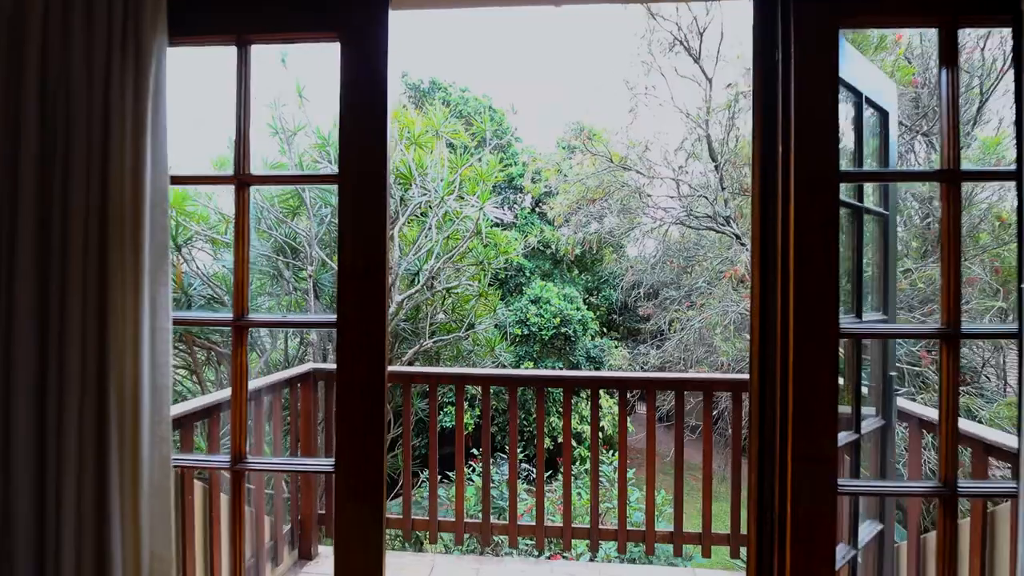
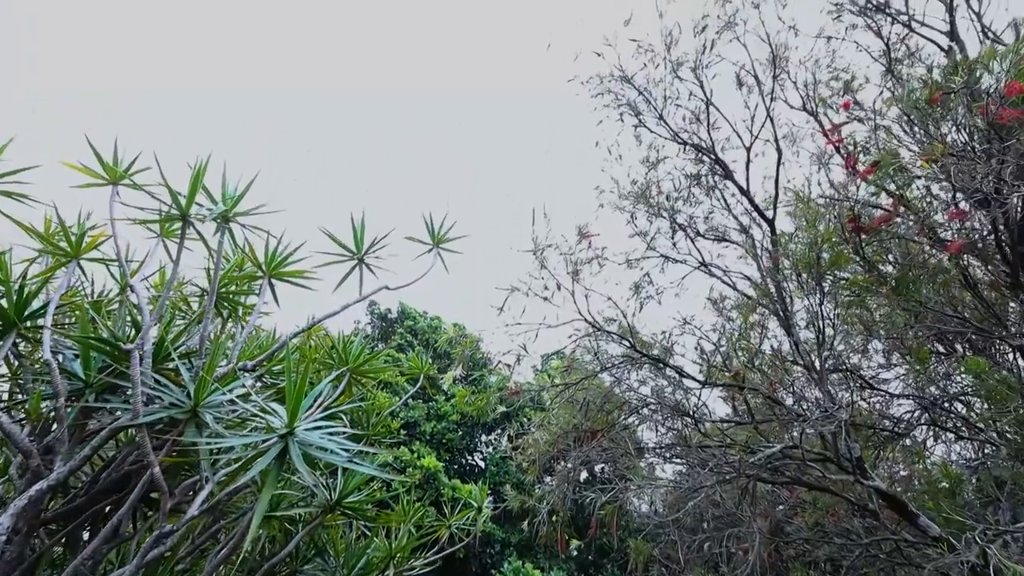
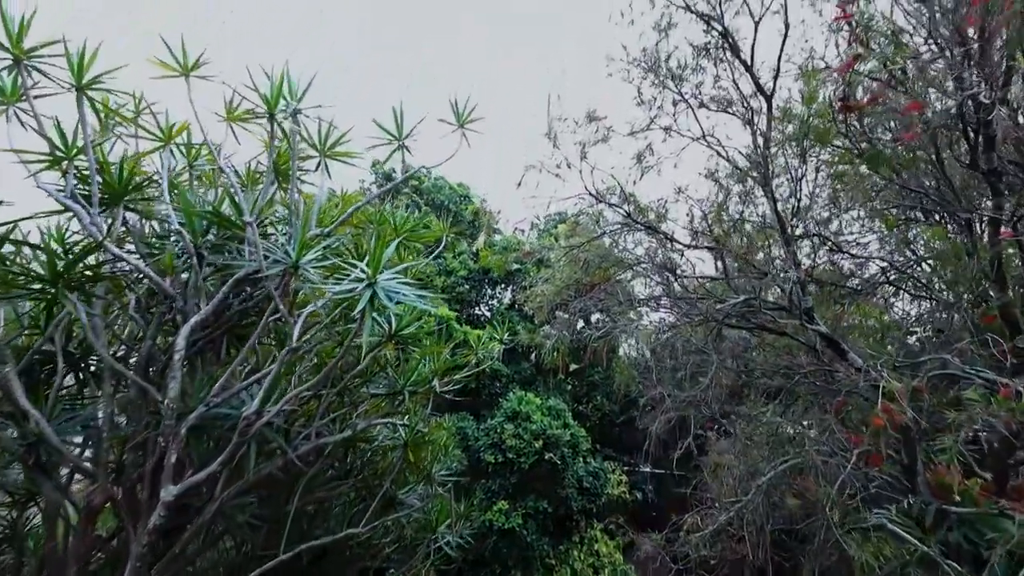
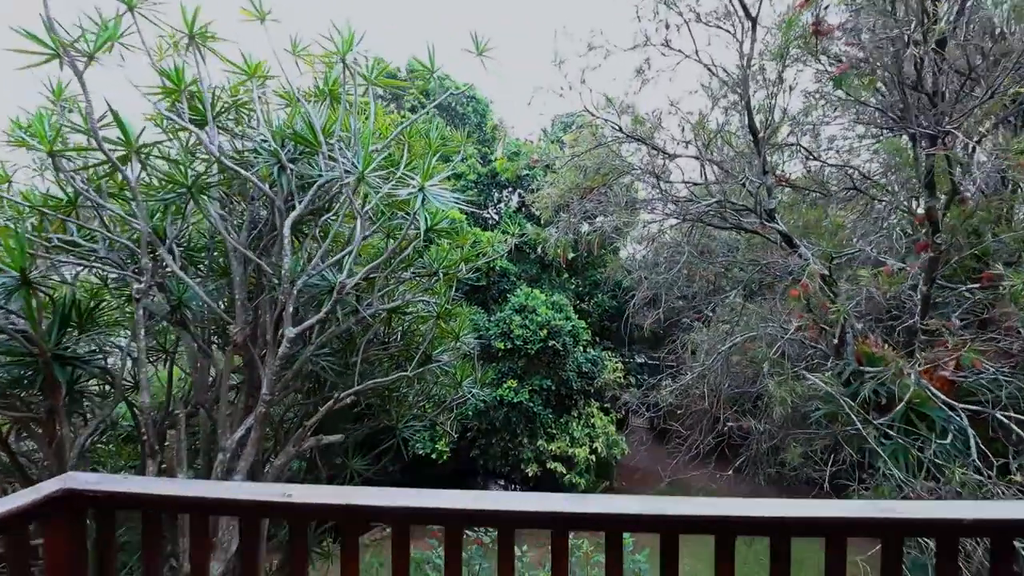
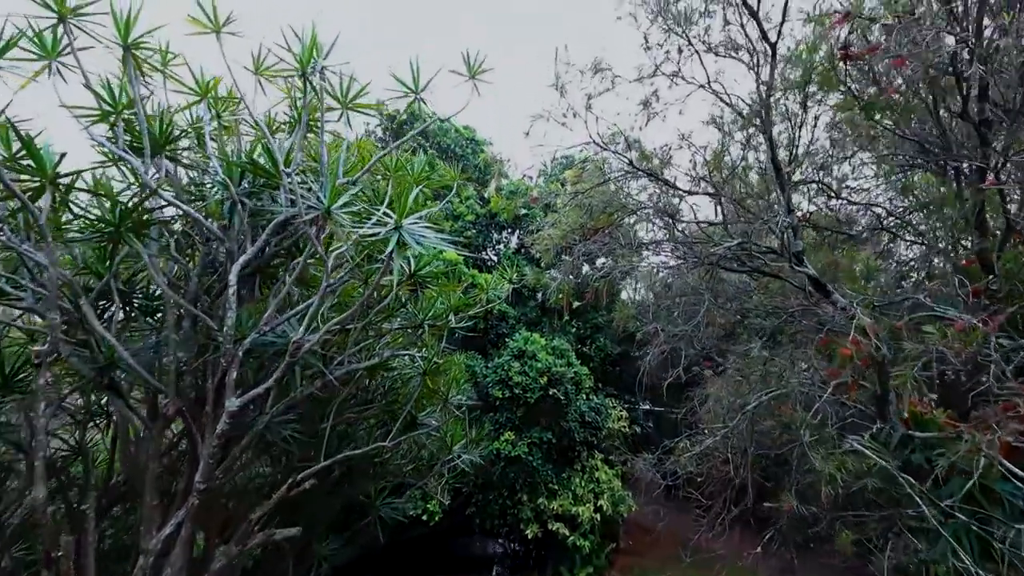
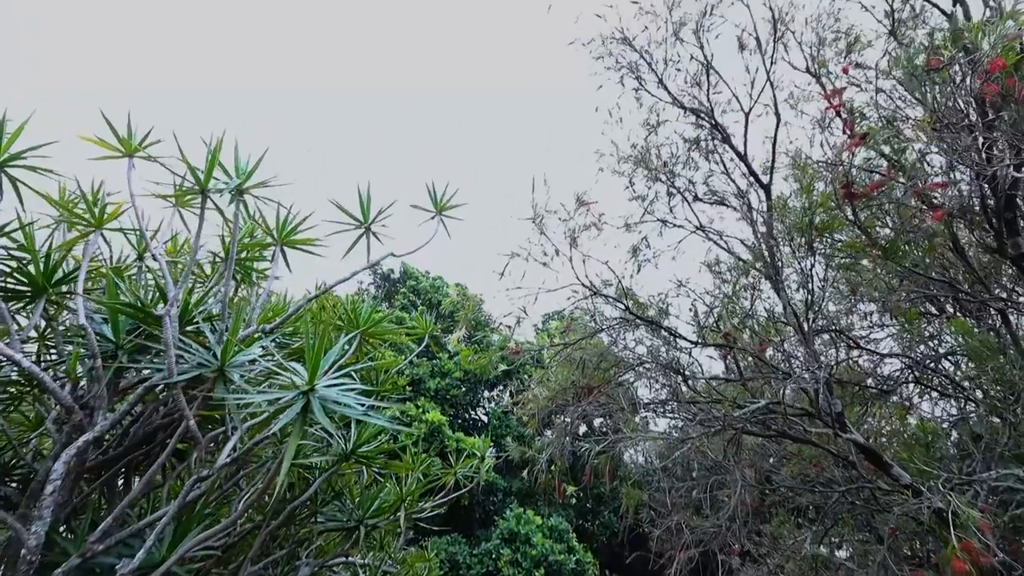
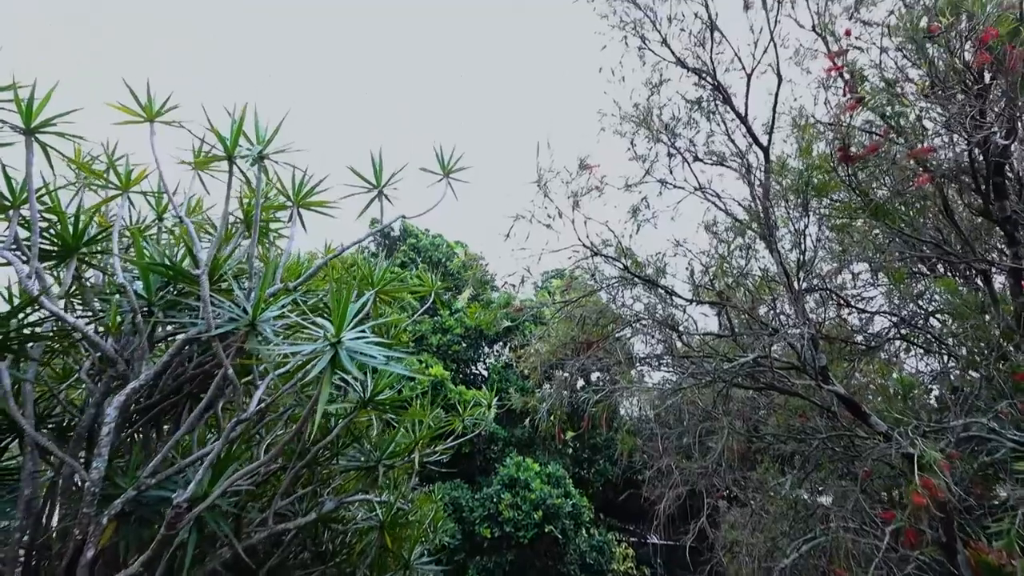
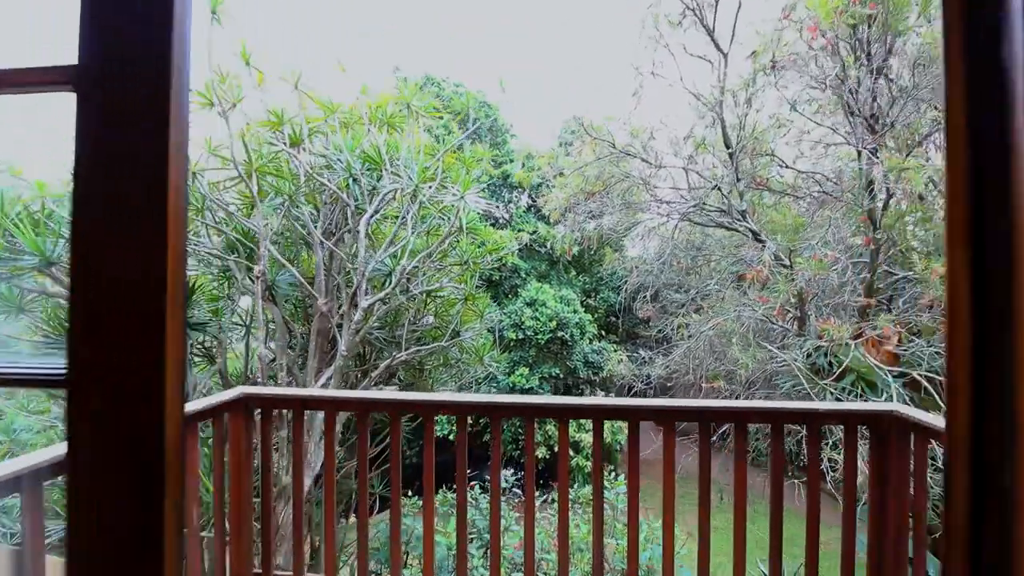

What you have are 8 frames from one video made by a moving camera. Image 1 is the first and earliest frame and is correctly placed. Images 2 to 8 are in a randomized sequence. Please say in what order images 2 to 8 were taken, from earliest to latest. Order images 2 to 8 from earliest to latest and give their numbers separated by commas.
8, 4, 5, 3, 7, 6, 2
